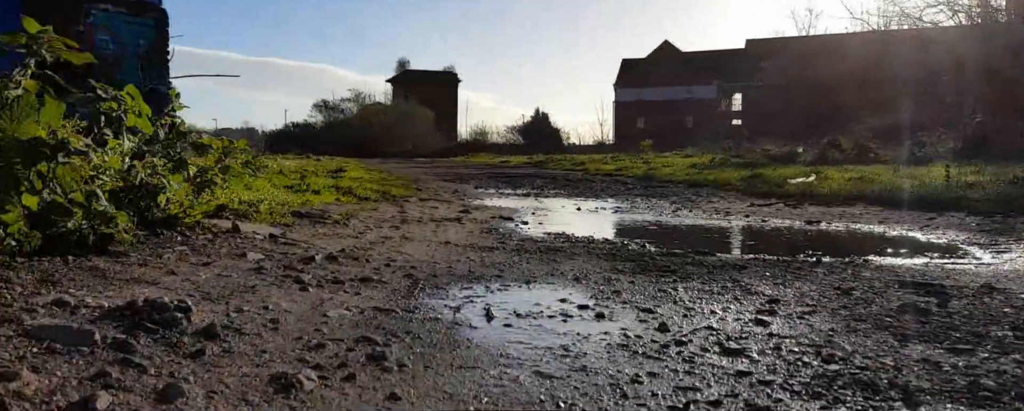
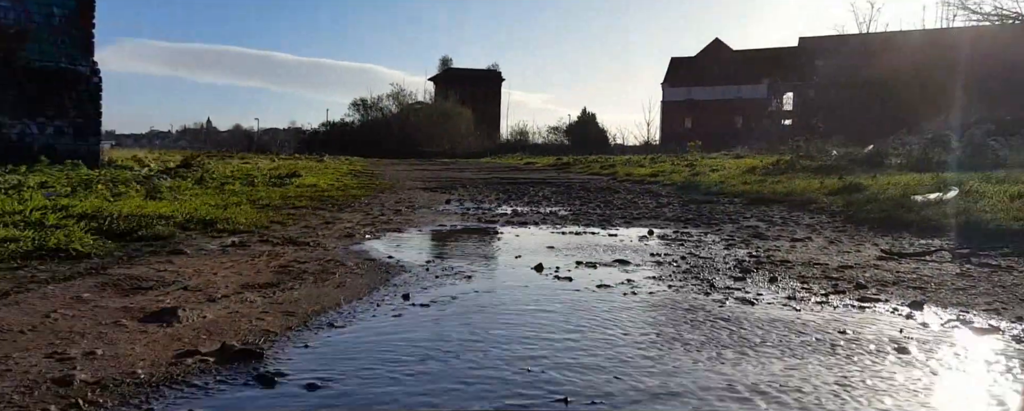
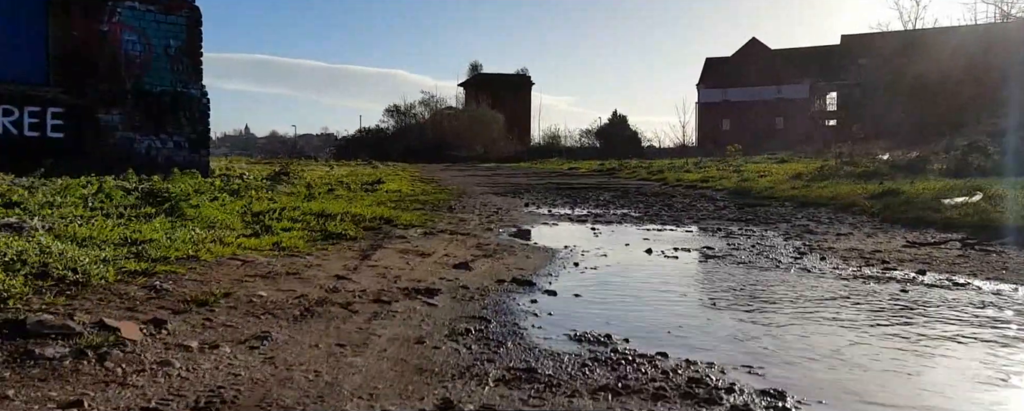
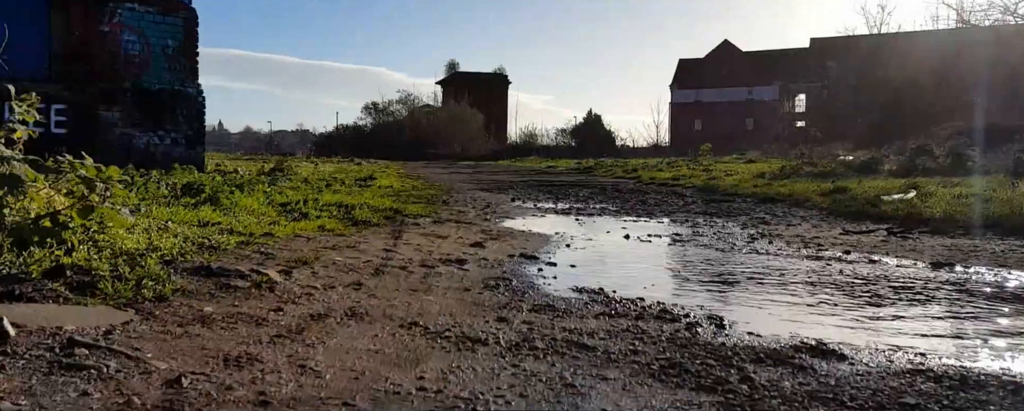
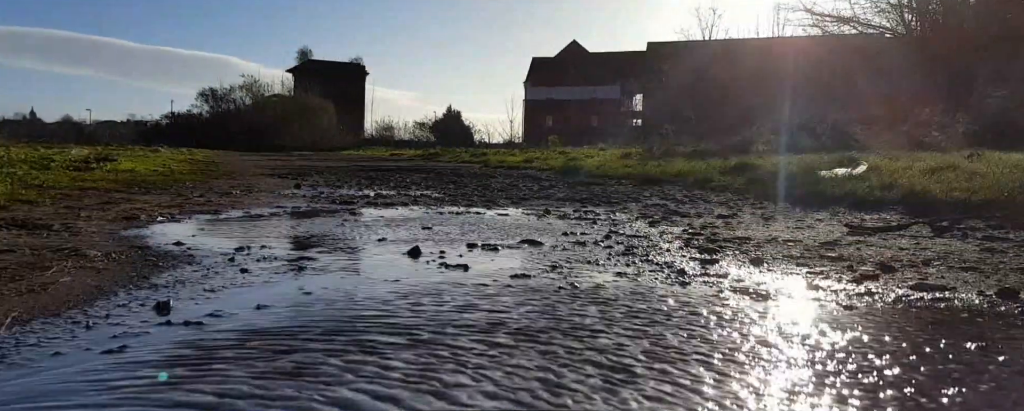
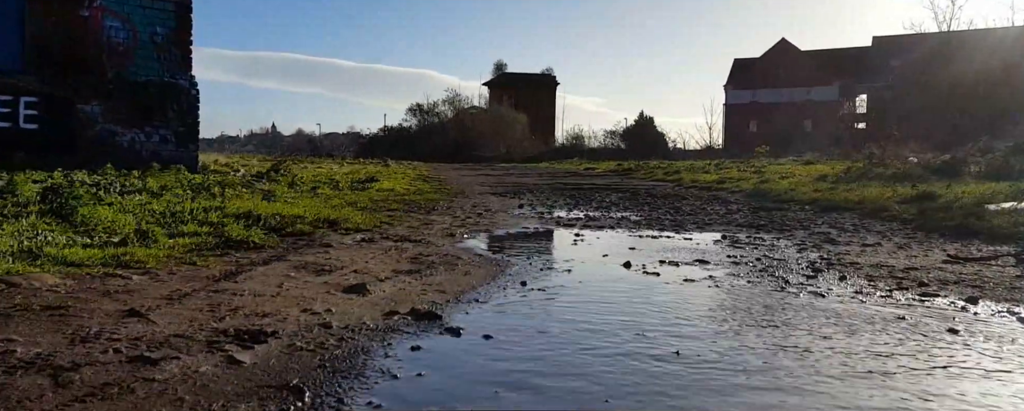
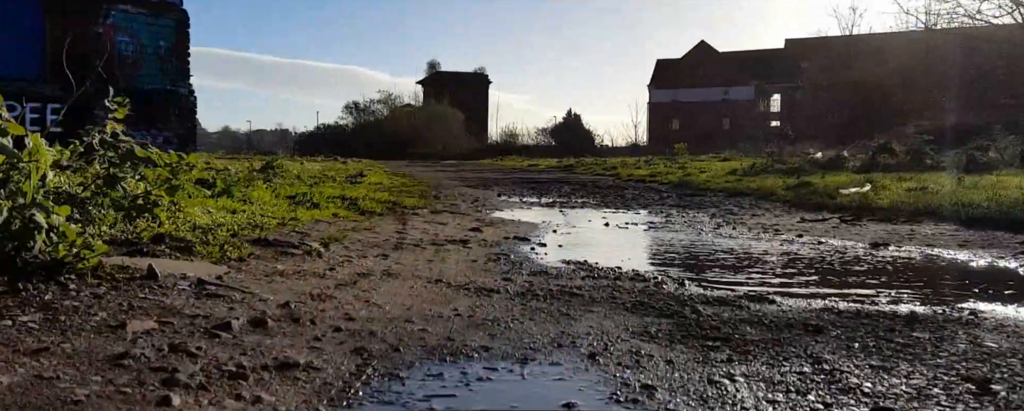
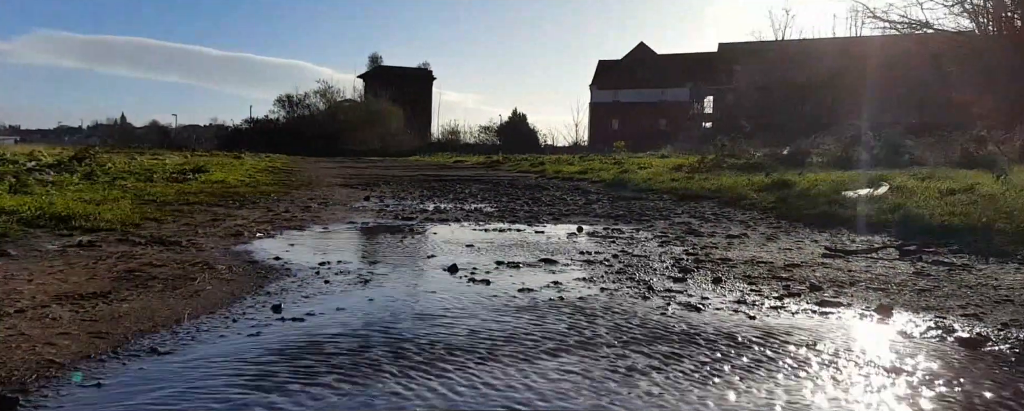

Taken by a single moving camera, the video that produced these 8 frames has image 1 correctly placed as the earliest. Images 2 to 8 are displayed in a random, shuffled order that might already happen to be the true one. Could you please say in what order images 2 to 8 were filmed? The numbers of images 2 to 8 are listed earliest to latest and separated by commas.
7, 4, 3, 6, 2, 8, 5
